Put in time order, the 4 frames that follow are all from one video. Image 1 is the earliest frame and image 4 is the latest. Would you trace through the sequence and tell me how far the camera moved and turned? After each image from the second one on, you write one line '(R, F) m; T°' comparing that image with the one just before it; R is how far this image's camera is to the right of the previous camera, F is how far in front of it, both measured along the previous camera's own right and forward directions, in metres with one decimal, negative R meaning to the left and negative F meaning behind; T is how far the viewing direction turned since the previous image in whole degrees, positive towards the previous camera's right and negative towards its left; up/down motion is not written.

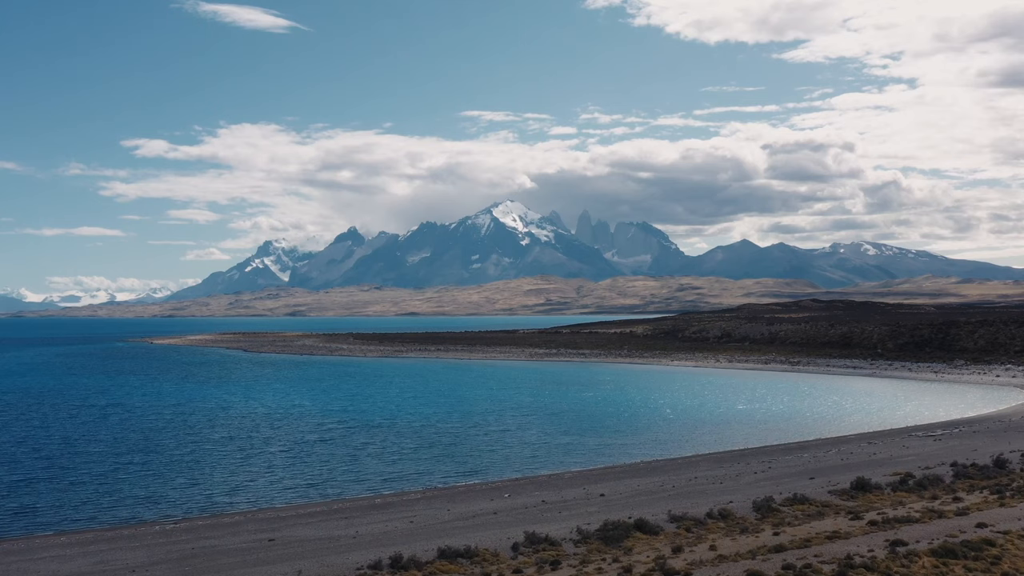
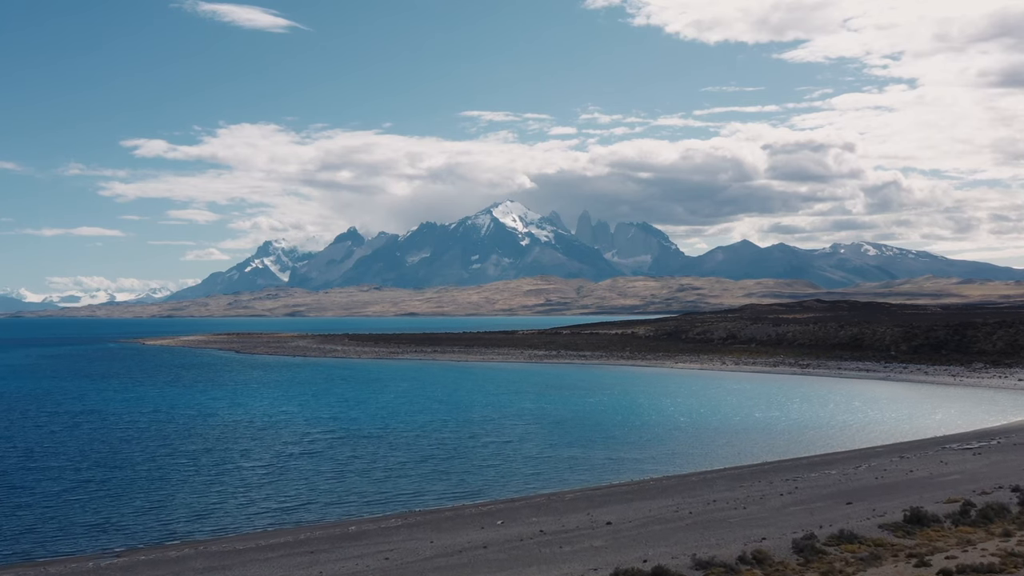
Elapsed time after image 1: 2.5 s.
(+0.2, +3.8) m; 0°
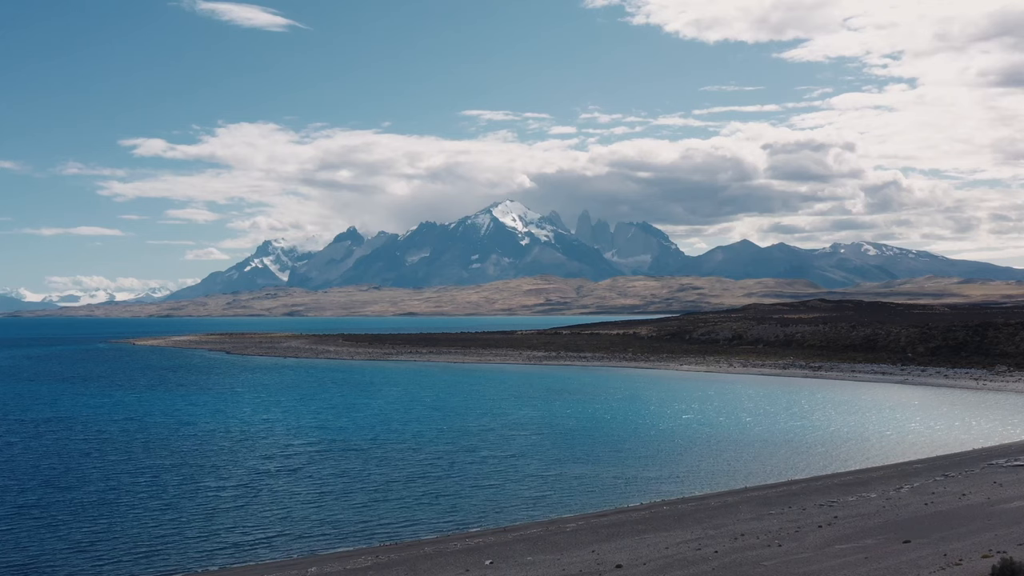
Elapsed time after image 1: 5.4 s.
(+0.3, +4.3) m; 0°
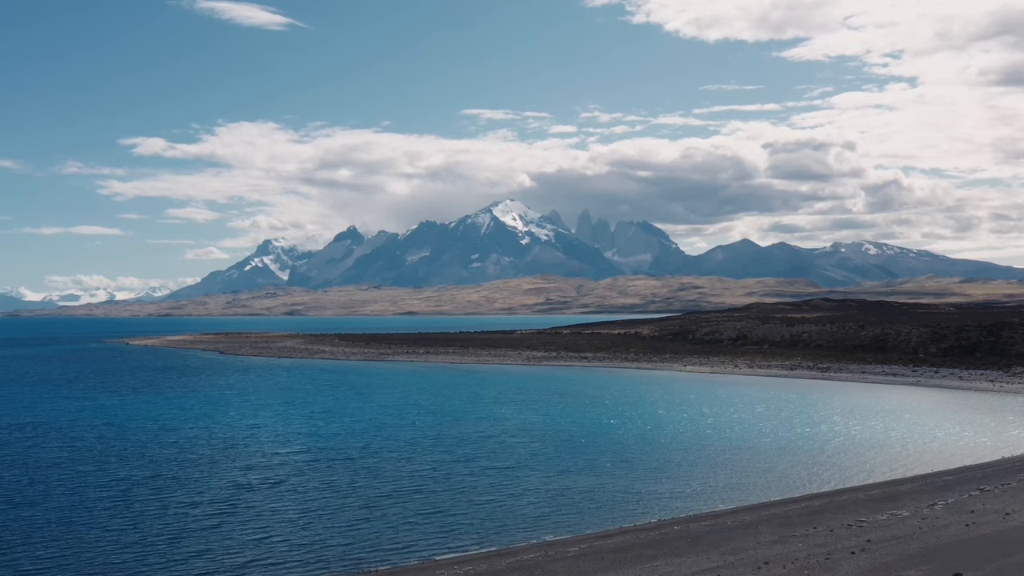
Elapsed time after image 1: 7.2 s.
(+0.2, +2.7) m; 0°
